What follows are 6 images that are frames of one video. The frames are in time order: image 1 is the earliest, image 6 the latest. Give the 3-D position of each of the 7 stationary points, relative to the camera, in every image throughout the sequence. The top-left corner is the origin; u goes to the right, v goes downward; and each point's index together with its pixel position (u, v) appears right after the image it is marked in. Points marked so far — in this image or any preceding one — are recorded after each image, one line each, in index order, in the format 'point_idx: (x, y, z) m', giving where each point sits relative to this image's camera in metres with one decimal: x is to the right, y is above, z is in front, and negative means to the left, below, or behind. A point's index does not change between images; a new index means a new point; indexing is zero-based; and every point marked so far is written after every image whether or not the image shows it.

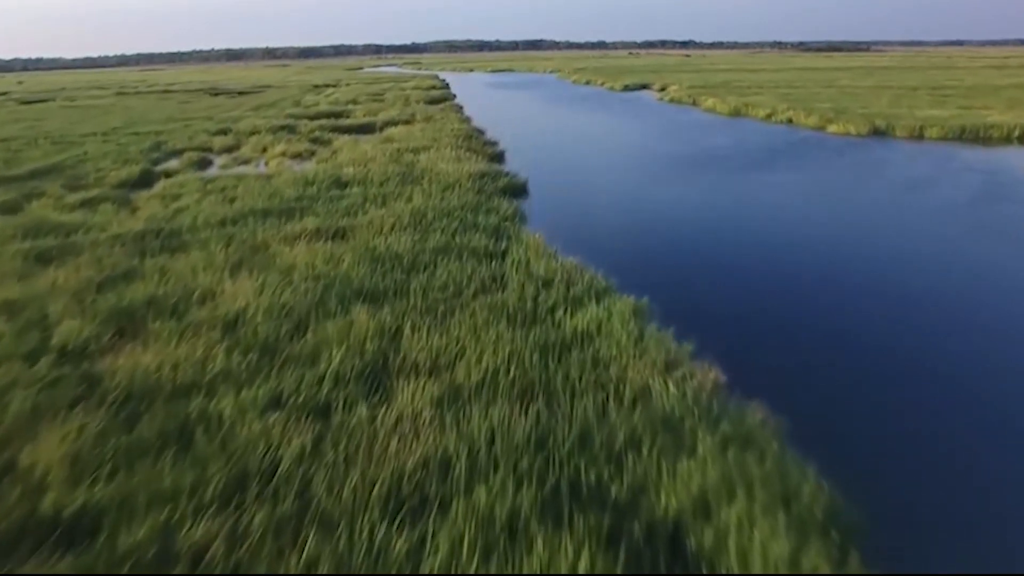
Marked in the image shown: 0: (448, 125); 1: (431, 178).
0: (-1.7, +4.4, +19.4) m
1: (-1.3, +1.8, +11.6) m
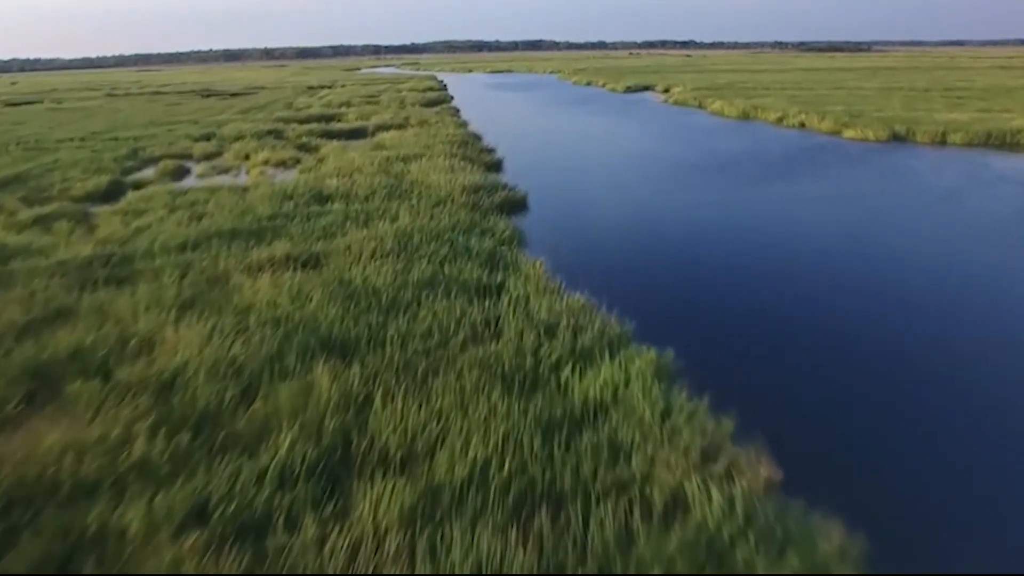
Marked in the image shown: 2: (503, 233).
0: (-1.8, +4.0, +18.4) m
1: (-1.3, +1.4, +10.5) m
2: (-0.1, +0.6, +8.3) m
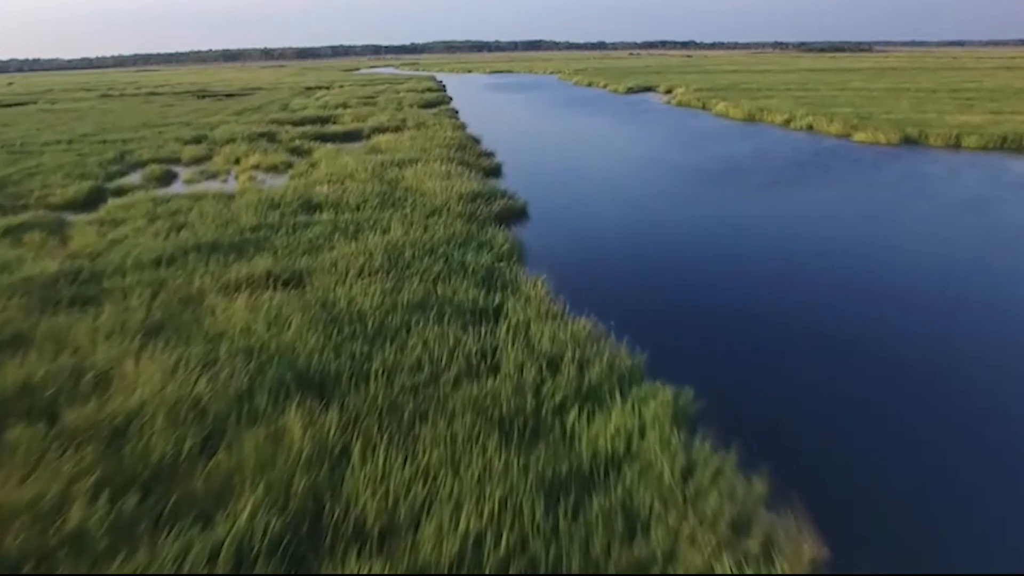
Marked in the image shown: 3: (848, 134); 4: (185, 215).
0: (-1.8, +3.9, +17.8) m
1: (-1.3, +1.2, +10.0) m
2: (-0.1, +0.4, +7.7) m
3: (+8.8, +4.0, +18.8) m
4: (-4.4, +1.0, +9.8) m
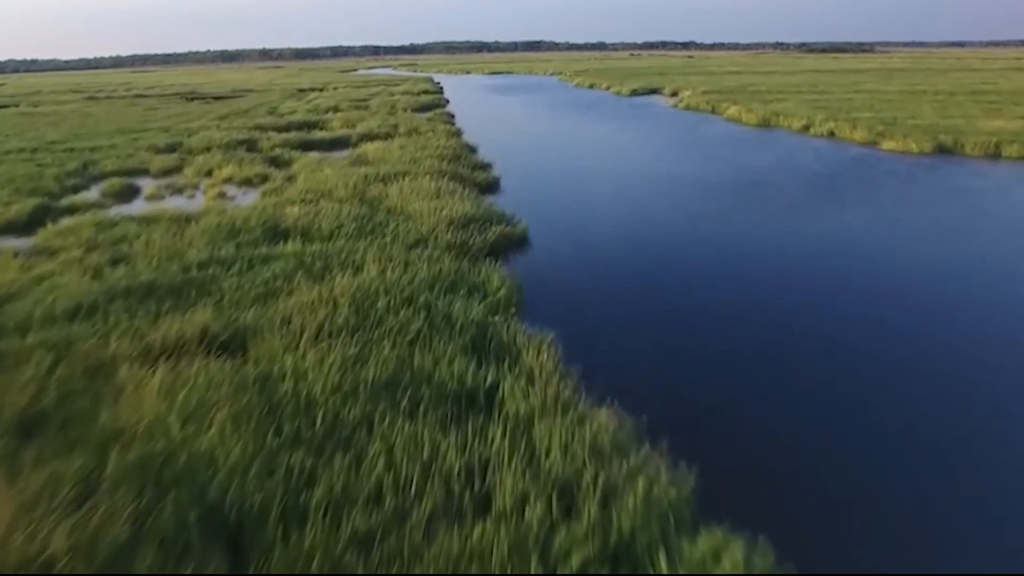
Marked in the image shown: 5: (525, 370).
0: (-1.8, +3.4, +16.5) m
1: (-1.4, +0.7, +8.6) m
2: (-0.1, 0.0, +6.3) m
3: (+8.7, +3.5, +17.4) m
4: (-4.5, +0.5, +8.4) m
5: (+0.1, -0.5, +4.8) m
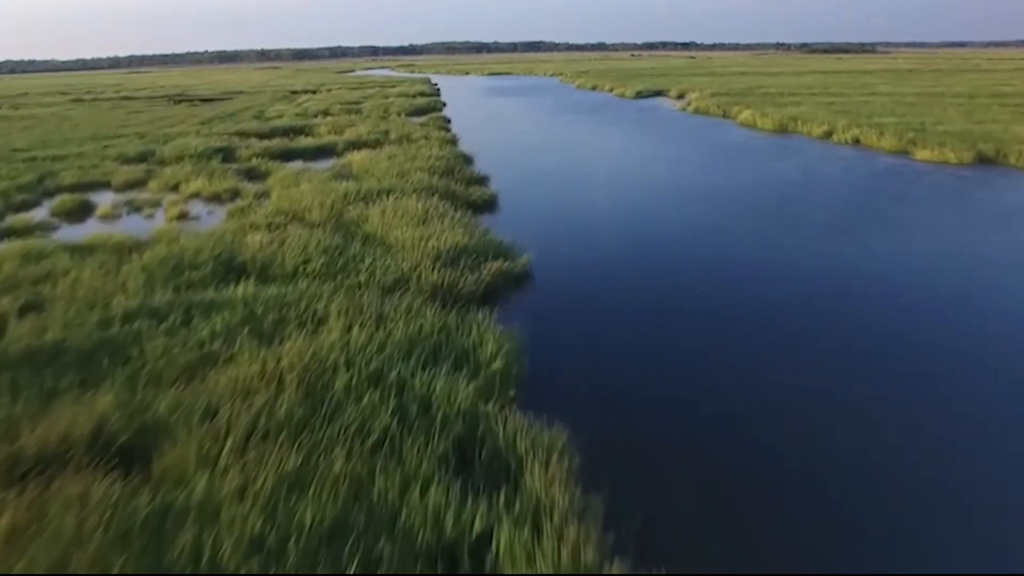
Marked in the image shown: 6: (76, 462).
0: (-1.8, +2.9, +15.1) m
1: (-1.4, +0.3, +7.2) m
2: (-0.1, -0.5, +4.9) m
3: (+8.7, +3.1, +16.1) m
4: (-4.5, 0.0, +7.0) m
5: (+0.1, -1.0, +3.4) m
6: (-2.3, -0.9, +4.0) m
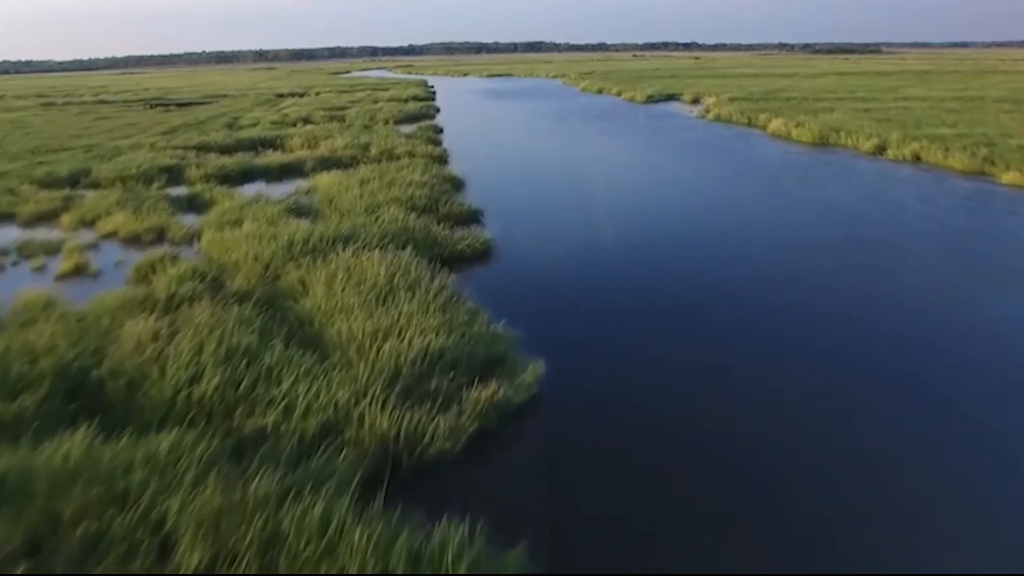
0: (-1.8, +2.0, +12.5) m
1: (-1.4, -0.6, +4.6) m
2: (-0.1, -1.4, +2.4) m
3: (+8.7, +2.2, +13.5) m
4: (-4.5, -0.8, +4.4) m
5: (+0.1, -1.9, +0.8) m
6: (-2.3, -1.7, +1.4) m
